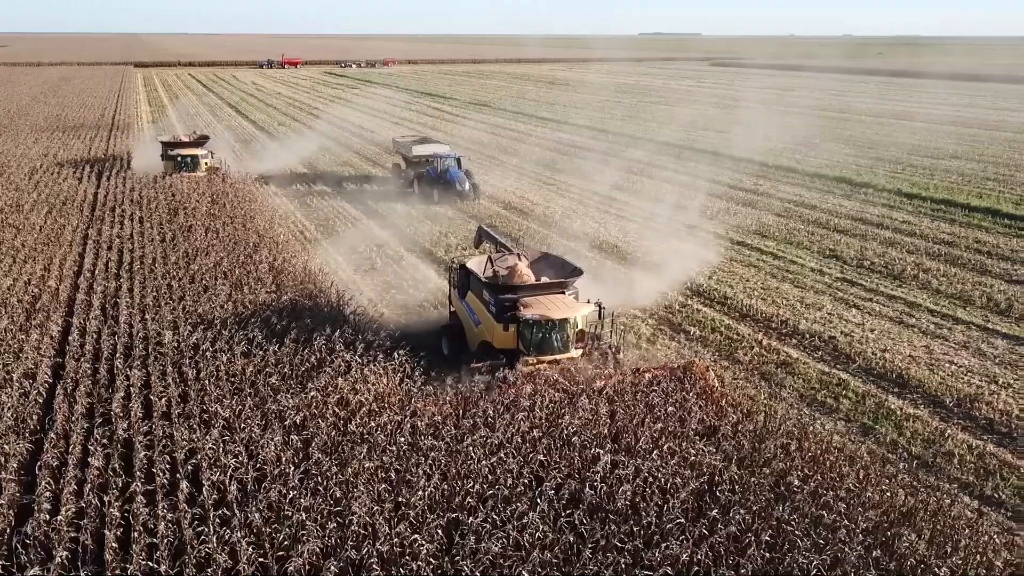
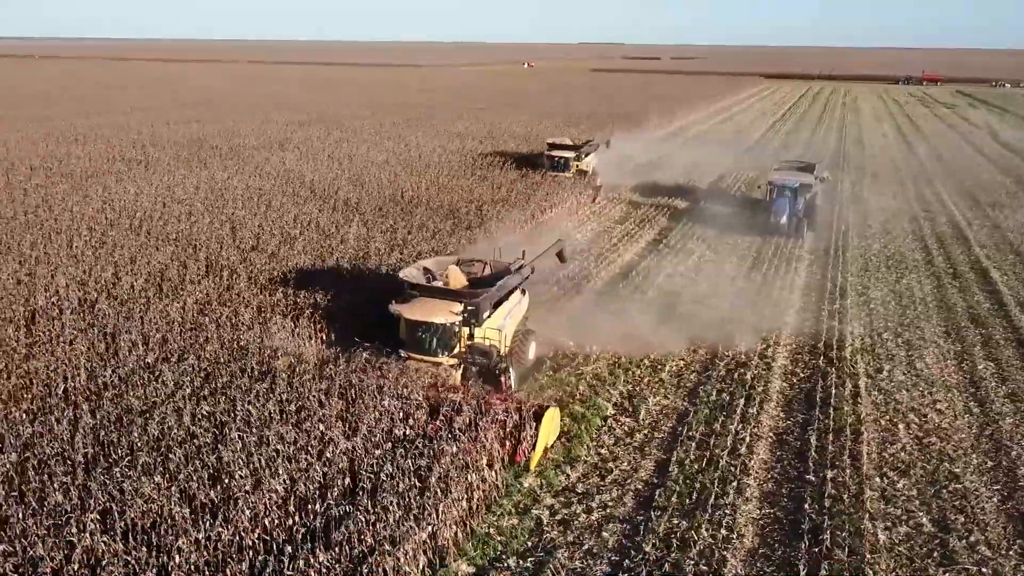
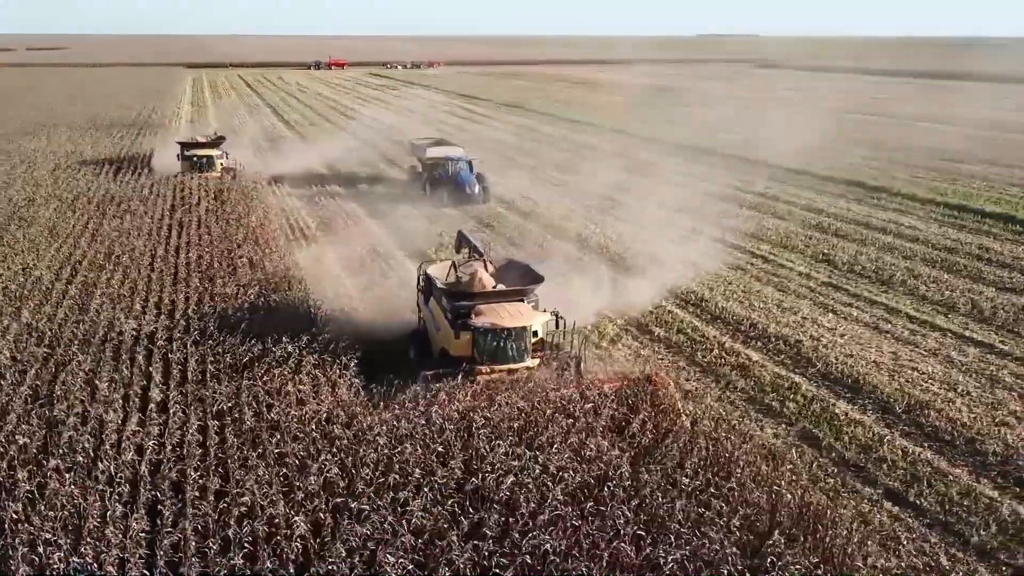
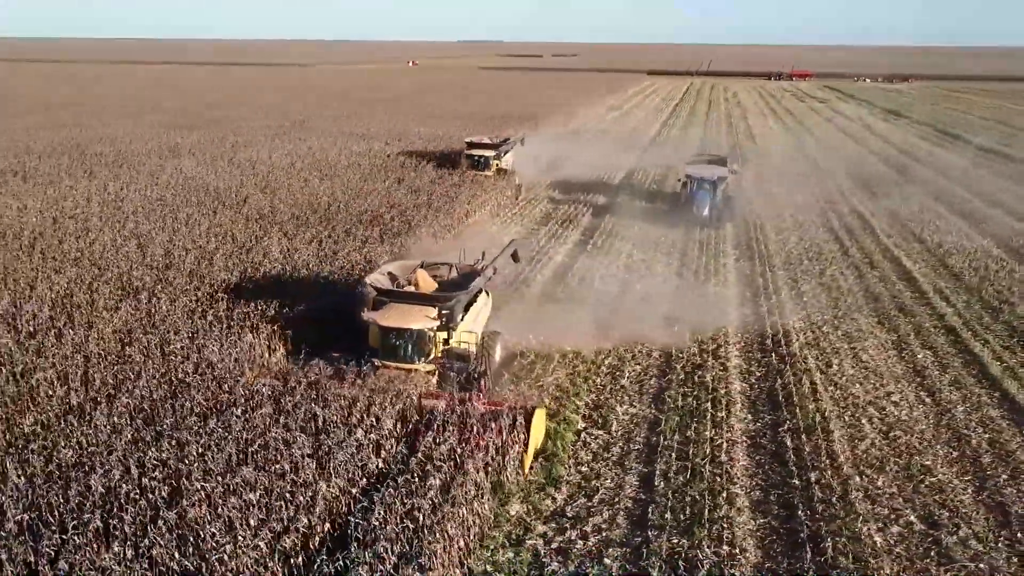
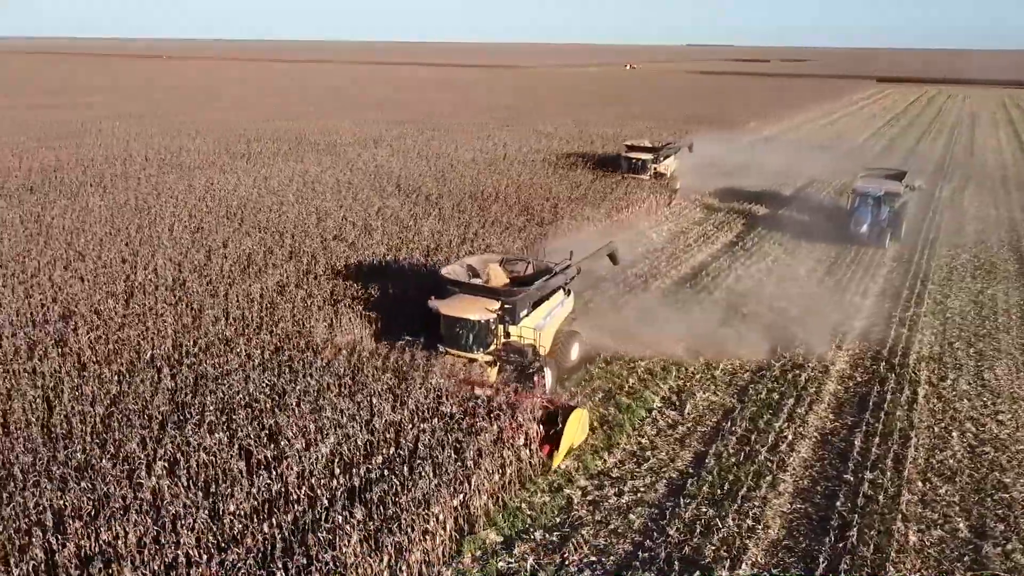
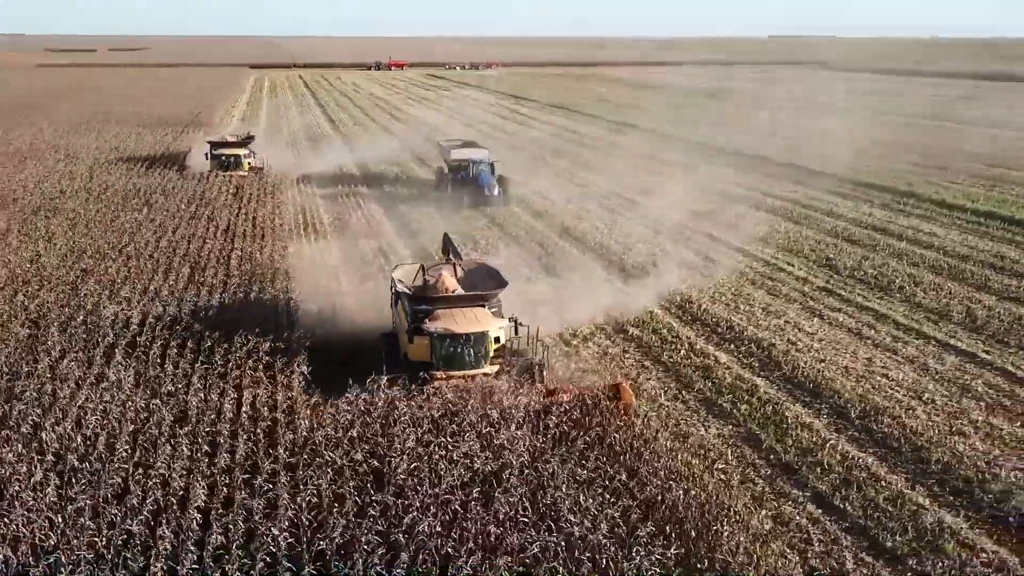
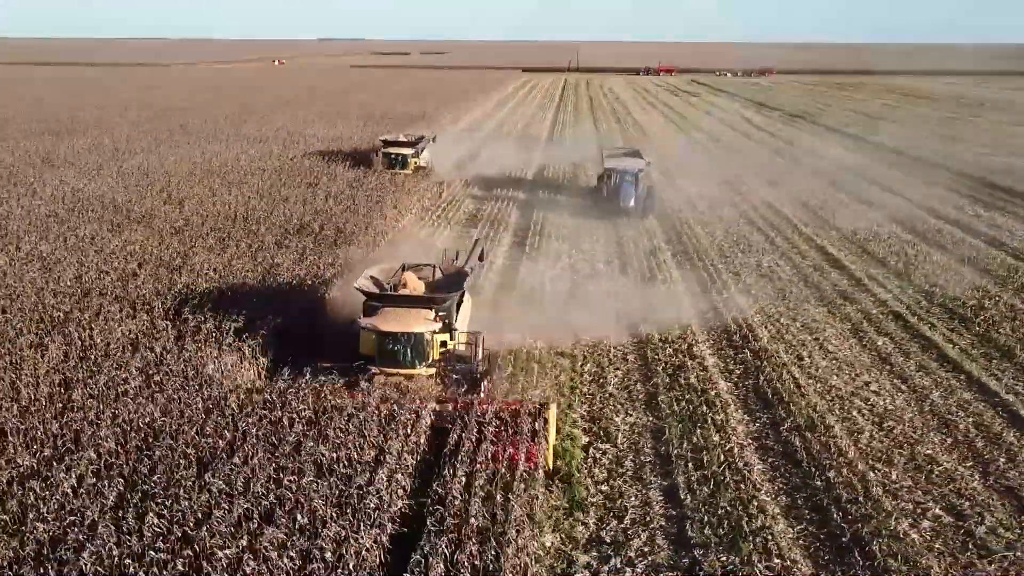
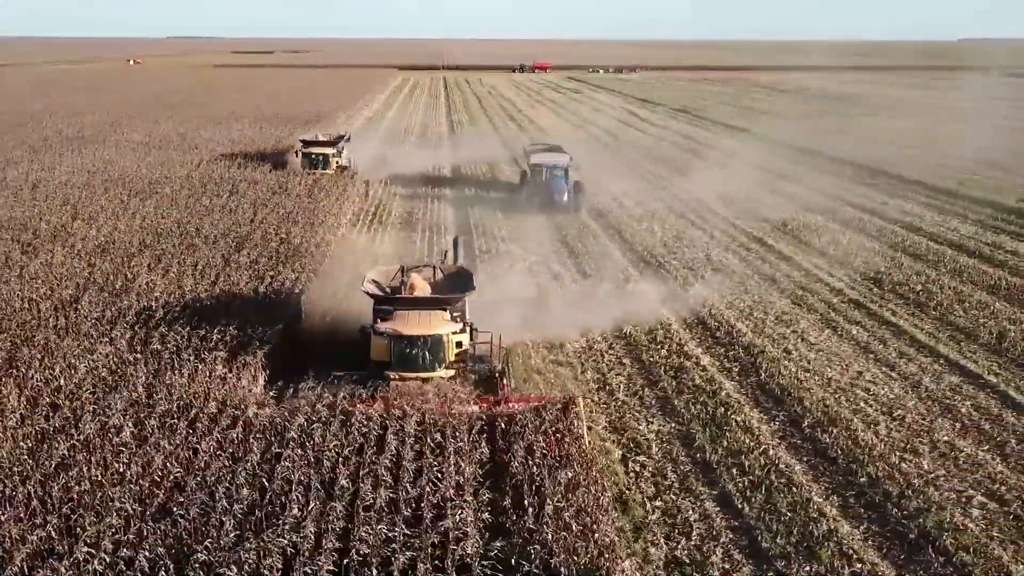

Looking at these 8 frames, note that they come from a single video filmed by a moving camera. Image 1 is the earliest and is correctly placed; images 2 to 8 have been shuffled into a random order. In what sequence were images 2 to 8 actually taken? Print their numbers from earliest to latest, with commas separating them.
3, 6, 8, 7, 4, 2, 5
